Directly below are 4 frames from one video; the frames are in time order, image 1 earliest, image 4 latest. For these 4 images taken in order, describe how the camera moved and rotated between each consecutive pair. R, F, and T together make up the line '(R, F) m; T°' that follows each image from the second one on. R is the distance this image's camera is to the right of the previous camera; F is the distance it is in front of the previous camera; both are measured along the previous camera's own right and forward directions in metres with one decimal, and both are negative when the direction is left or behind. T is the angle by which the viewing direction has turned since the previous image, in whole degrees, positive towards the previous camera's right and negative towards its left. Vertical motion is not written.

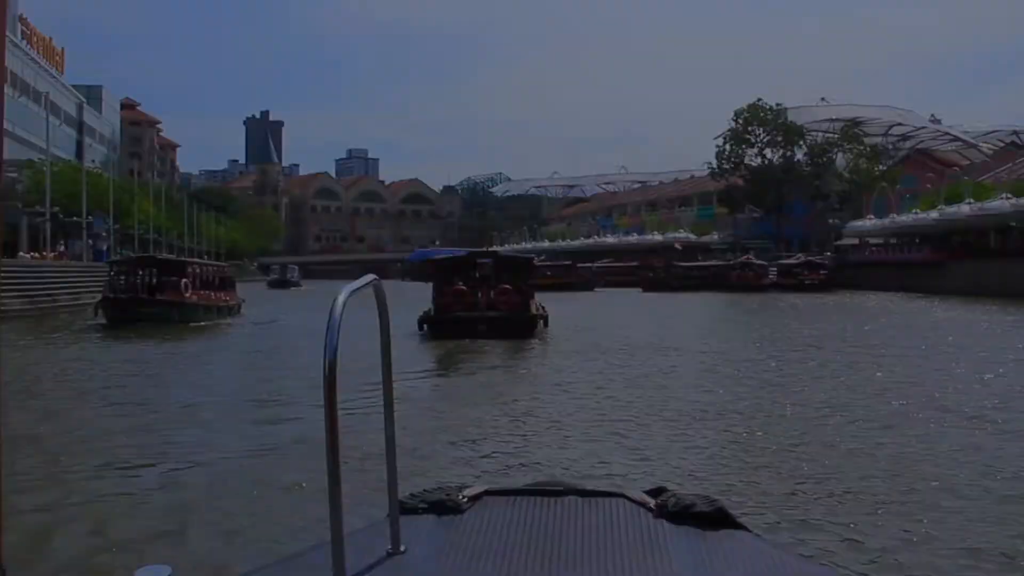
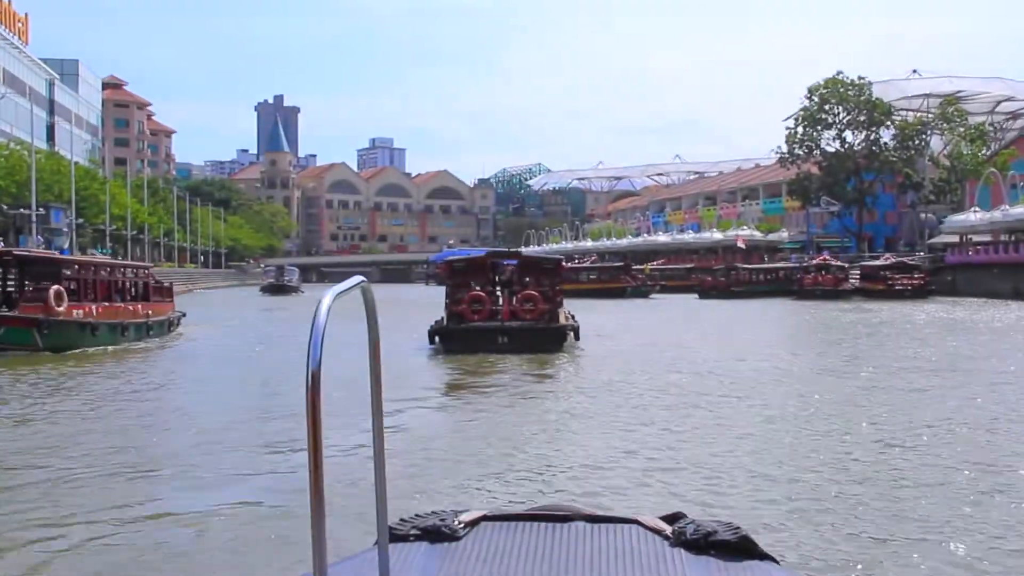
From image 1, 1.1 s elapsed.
(+0.4, +0.8) m; -6°
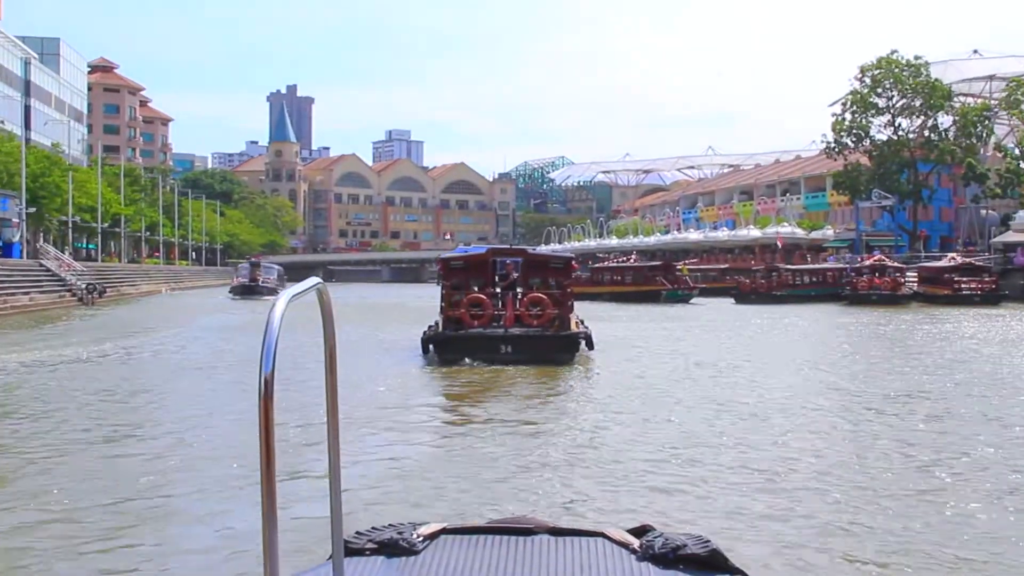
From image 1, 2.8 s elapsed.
(+0.5, +0.4) m; -7°
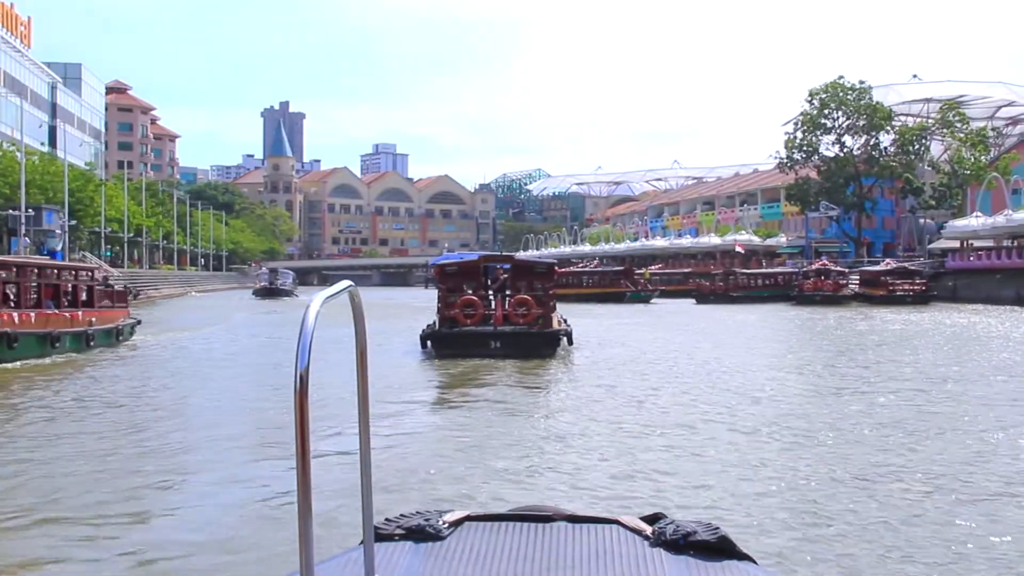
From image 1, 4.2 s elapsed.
(-0.4, -0.4) m; +5°
